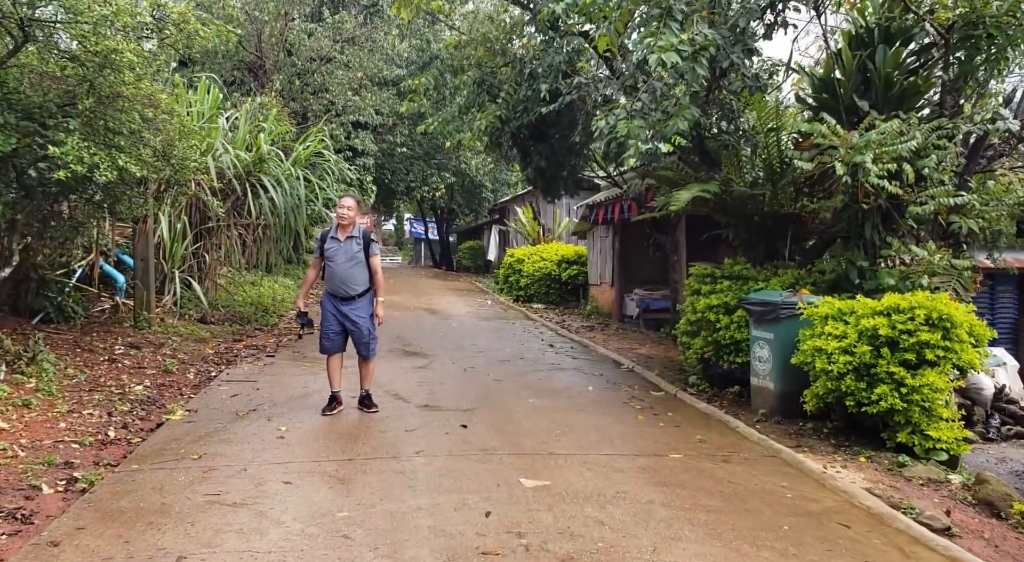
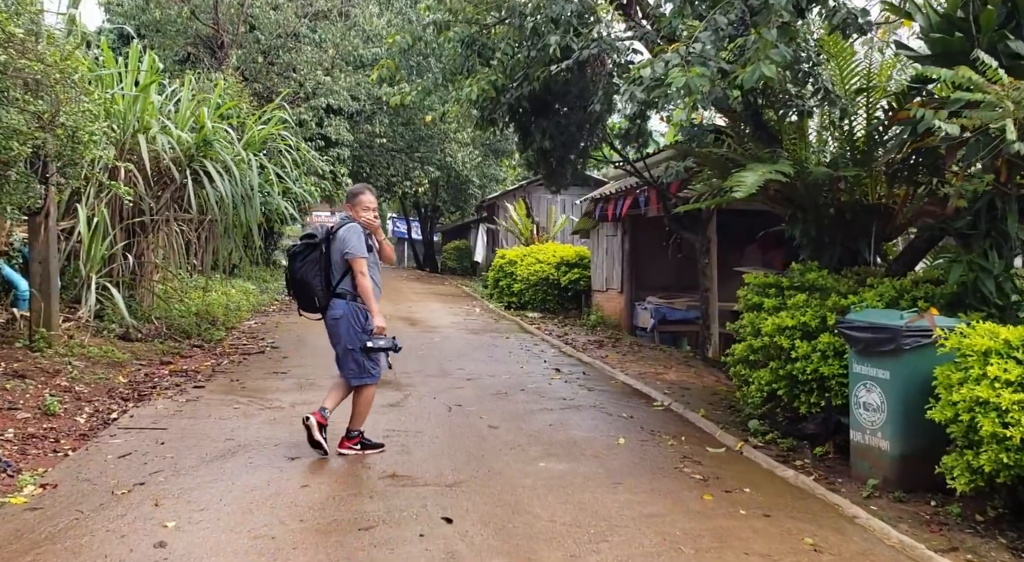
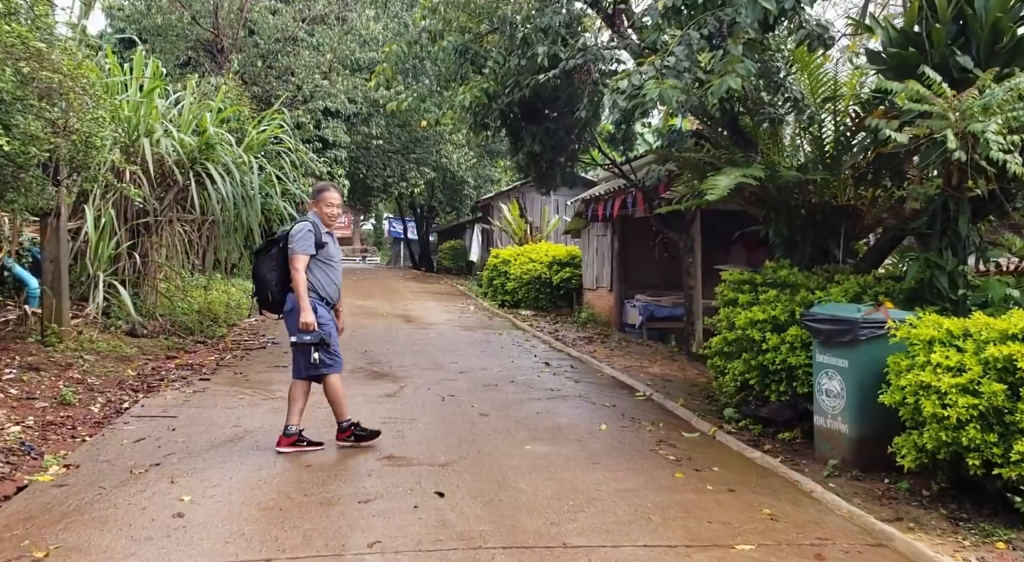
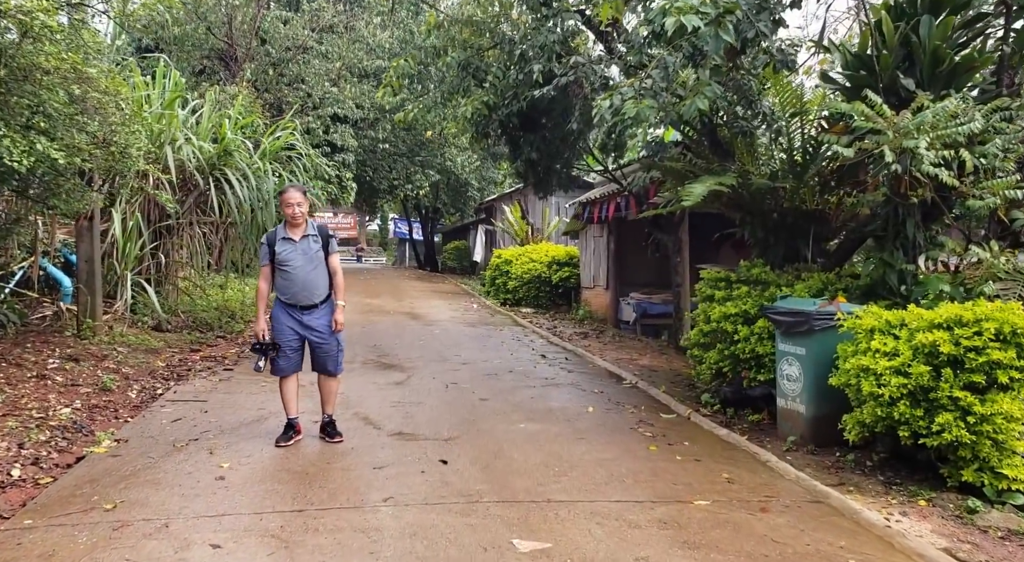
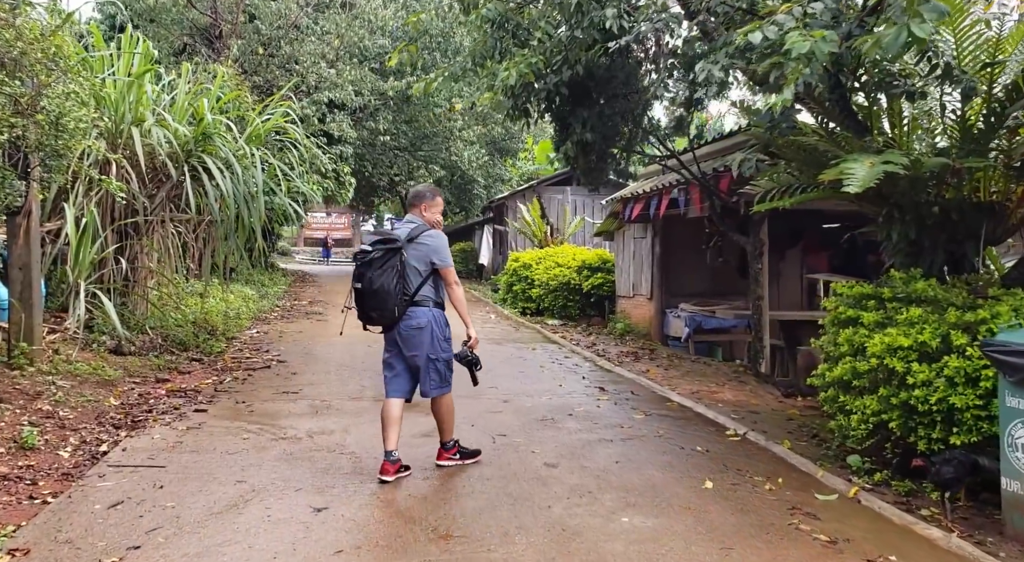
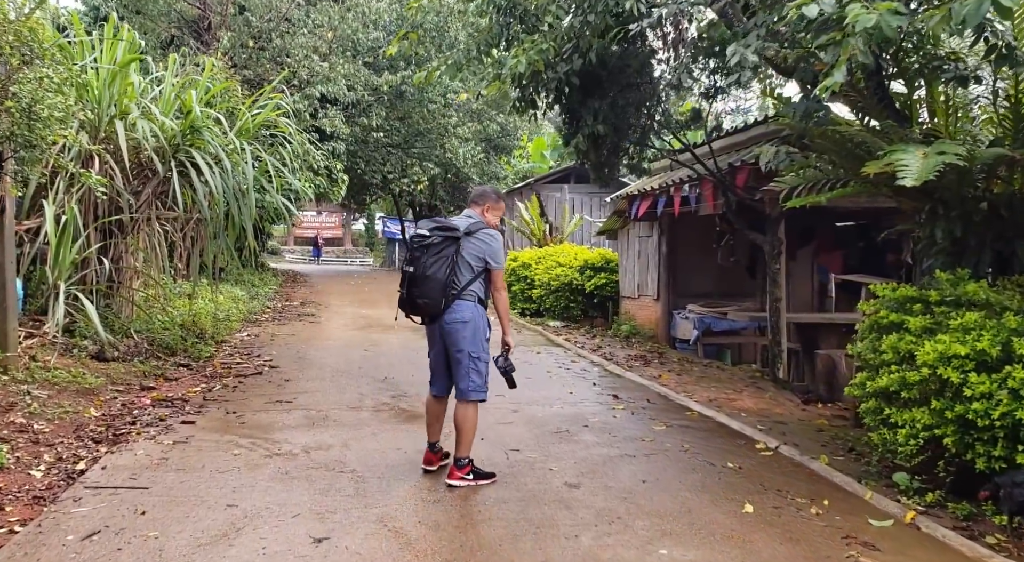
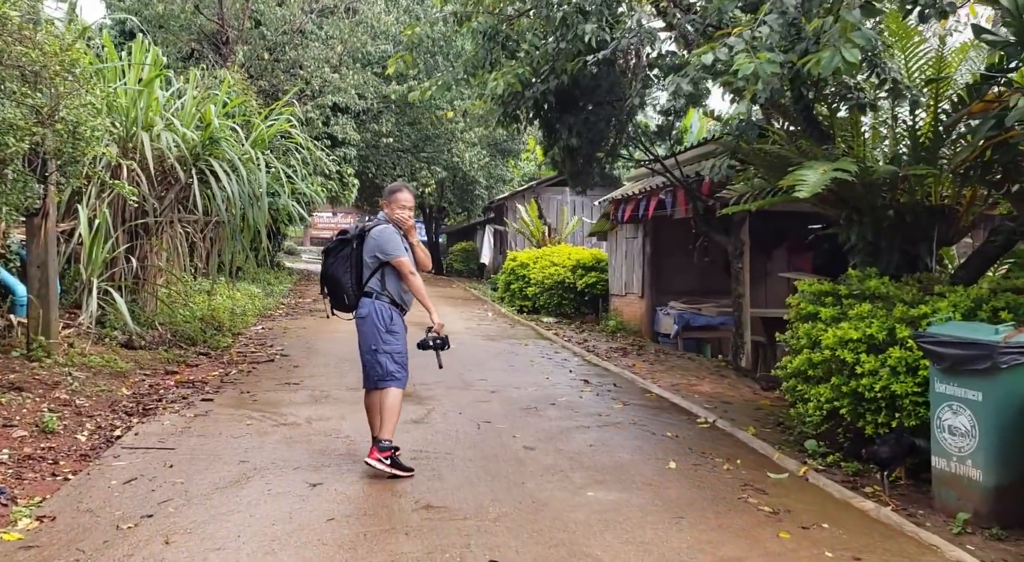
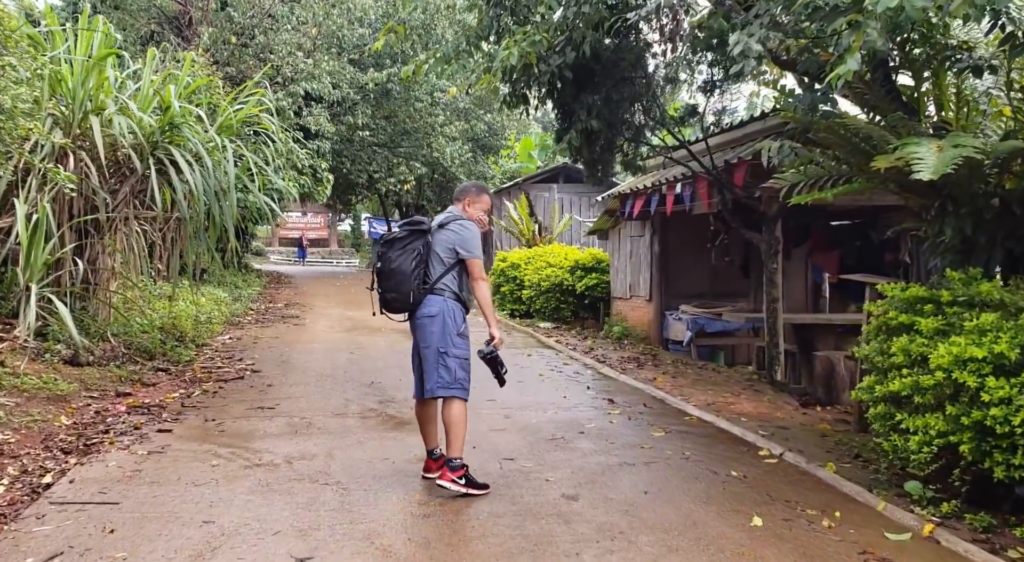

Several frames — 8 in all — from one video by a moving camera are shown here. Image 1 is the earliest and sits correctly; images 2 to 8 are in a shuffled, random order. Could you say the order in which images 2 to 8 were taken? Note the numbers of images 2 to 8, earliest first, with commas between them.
4, 3, 2, 7, 5, 6, 8
